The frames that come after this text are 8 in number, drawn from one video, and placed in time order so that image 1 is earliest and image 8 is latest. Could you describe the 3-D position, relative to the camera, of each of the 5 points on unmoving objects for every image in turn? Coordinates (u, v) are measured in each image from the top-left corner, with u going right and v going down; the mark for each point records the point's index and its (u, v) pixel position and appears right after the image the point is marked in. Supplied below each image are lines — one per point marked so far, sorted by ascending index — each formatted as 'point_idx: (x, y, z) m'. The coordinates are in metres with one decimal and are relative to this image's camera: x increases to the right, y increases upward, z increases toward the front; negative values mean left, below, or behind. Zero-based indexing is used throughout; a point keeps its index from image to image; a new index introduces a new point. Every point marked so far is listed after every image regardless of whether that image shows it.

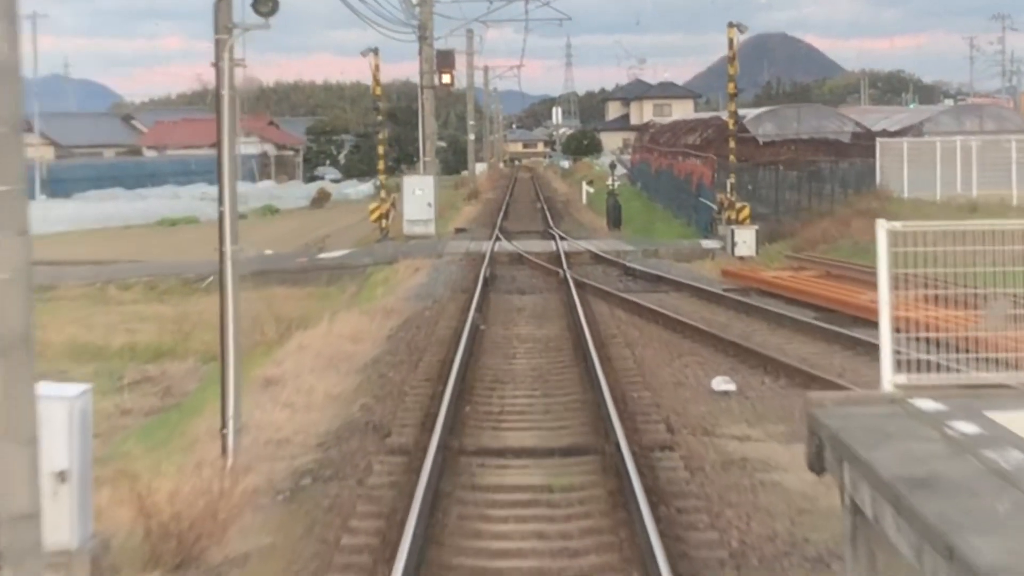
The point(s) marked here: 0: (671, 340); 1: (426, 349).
0: (+1.2, -0.4, +14.5) m
1: (-0.7, -0.5, +14.3) m
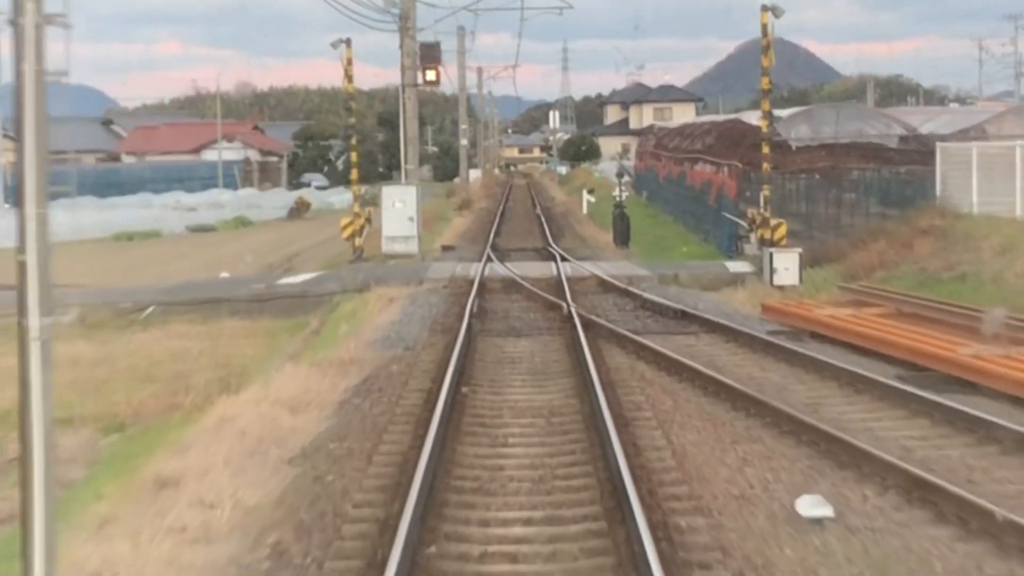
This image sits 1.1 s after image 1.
0: (+1.2, -0.7, +10.8) m
1: (-0.7, -0.8, +10.6) m
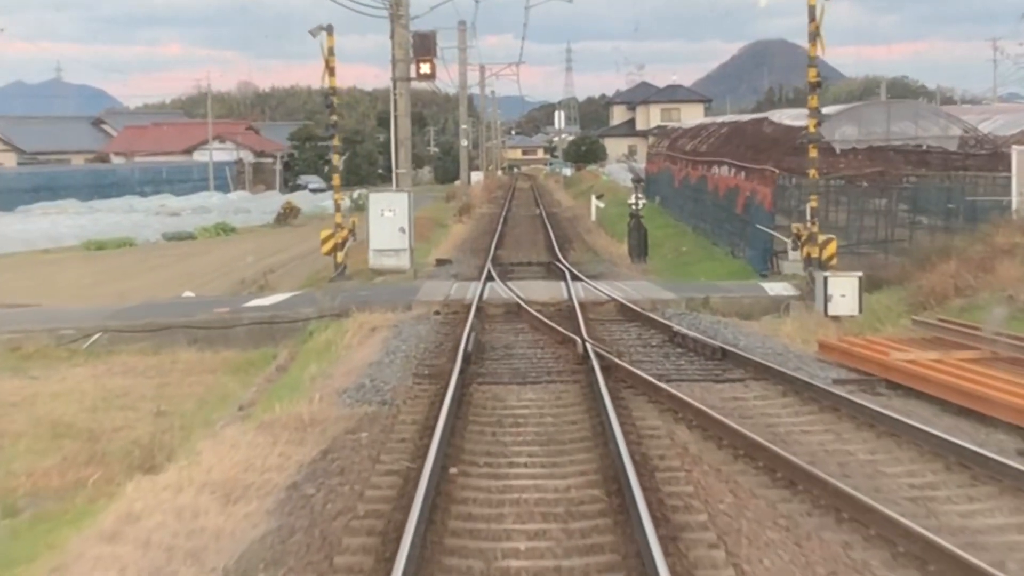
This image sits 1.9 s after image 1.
0: (+1.2, -1.0, +7.9) m
1: (-0.7, -1.0, +7.7) m
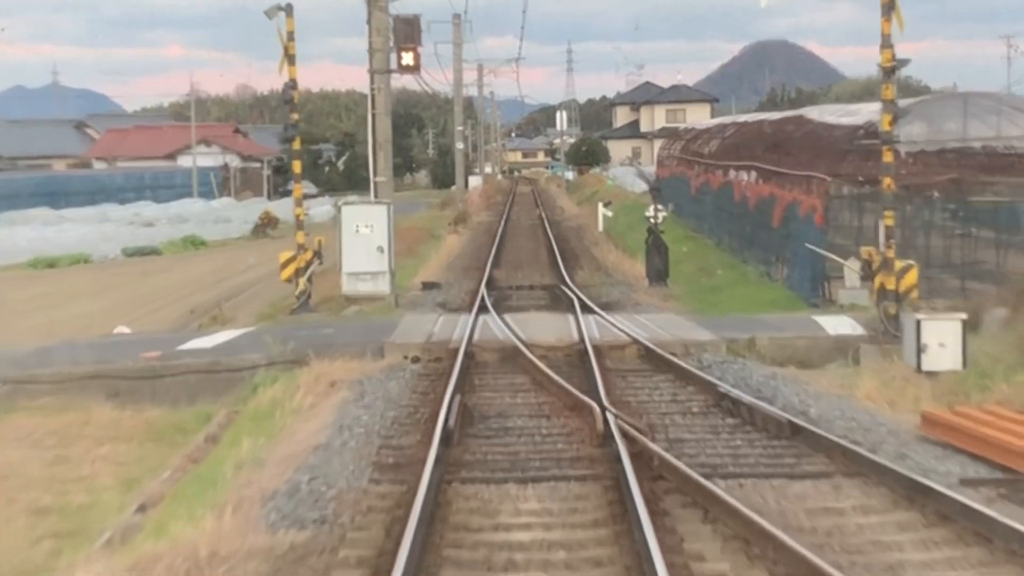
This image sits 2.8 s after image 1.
0: (+1.2, -1.2, +4.4) m
1: (-0.7, -1.3, +4.2) m
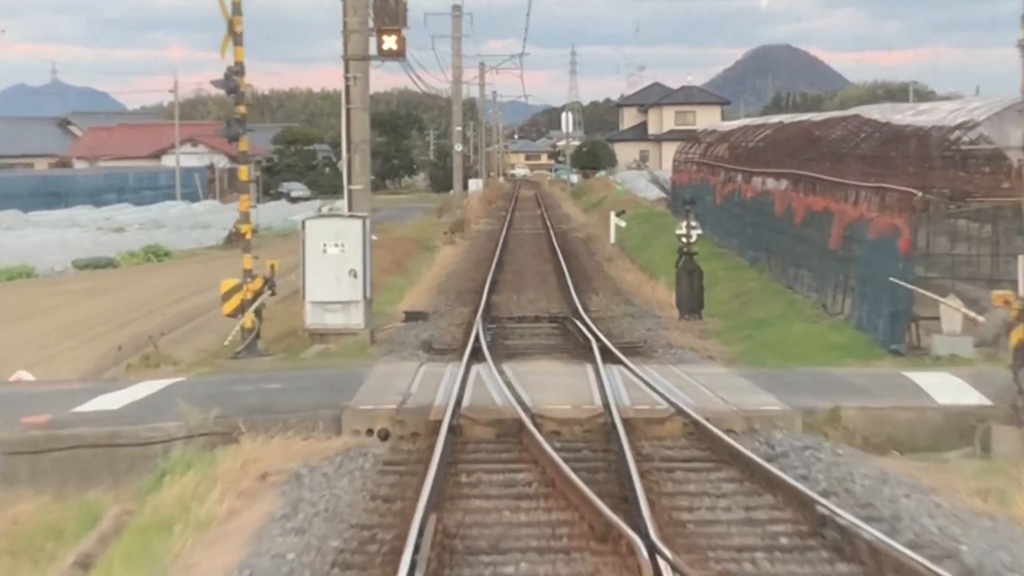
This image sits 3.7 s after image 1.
0: (+1.2, -1.5, +0.8) m
1: (-0.7, -1.6, +0.6) m
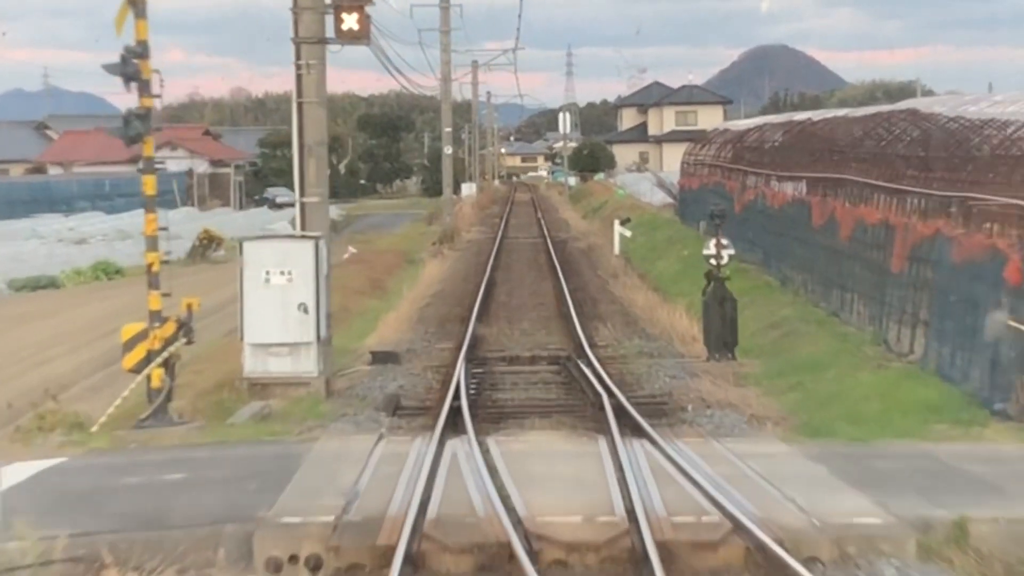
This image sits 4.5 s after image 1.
0: (+1.1, -1.7, -2.4) m
1: (-0.8, -1.8, -2.6) m
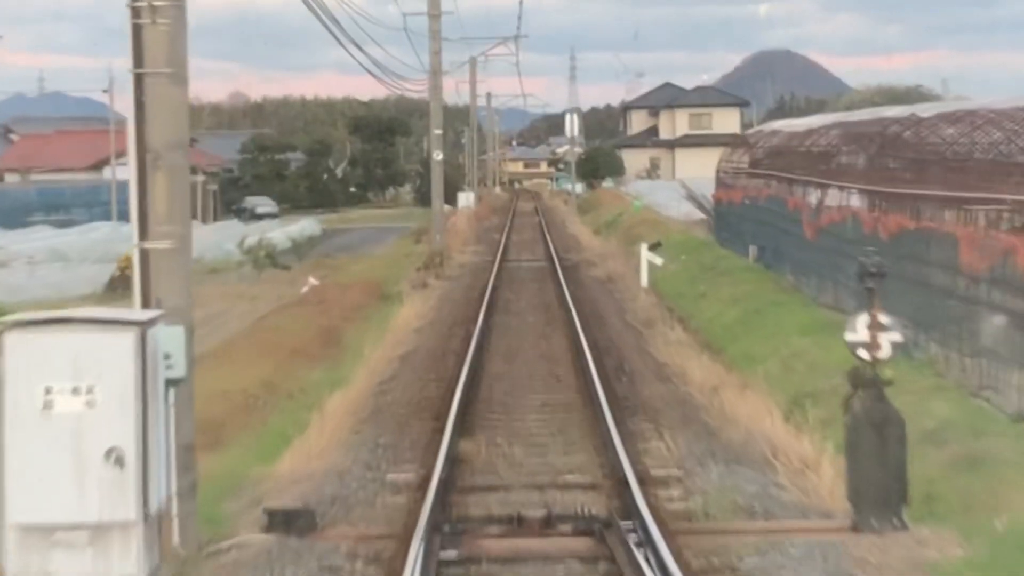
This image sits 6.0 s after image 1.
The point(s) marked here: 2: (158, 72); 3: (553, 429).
0: (+1.1, -2.2, -8.4) m
1: (-0.8, -2.2, -8.6) m
2: (-1.5, +0.9, +8.0) m
3: (+0.2, -0.8, +11.3) m
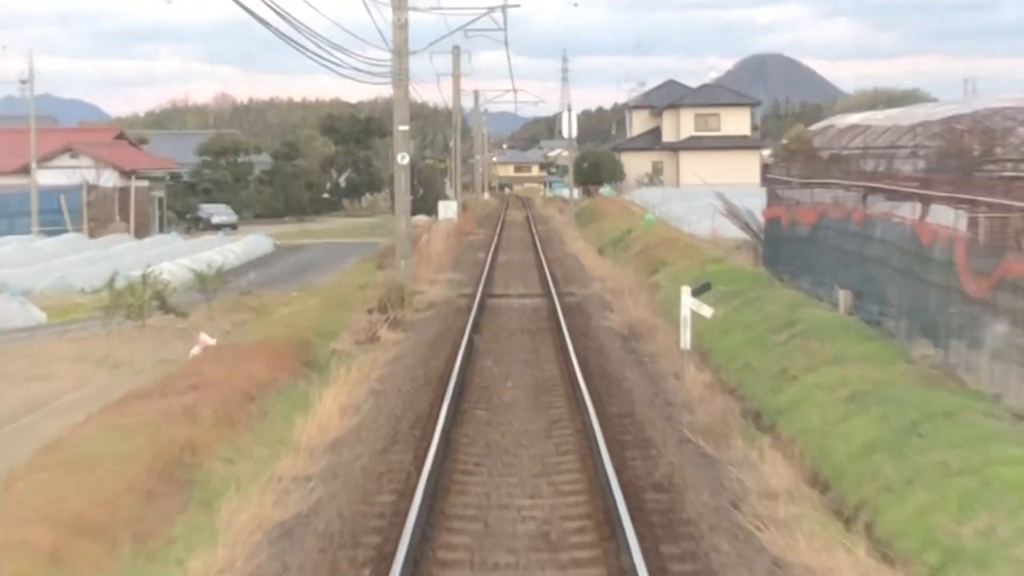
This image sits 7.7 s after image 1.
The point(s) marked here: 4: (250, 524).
0: (+1.1, -2.7, -15.8) m
1: (-0.8, -2.7, -16.0) m
2: (-1.6, +0.4, +0.6) m
3: (+0.2, -1.3, +4.0) m
4: (-1.2, -1.1, +8.9) m
